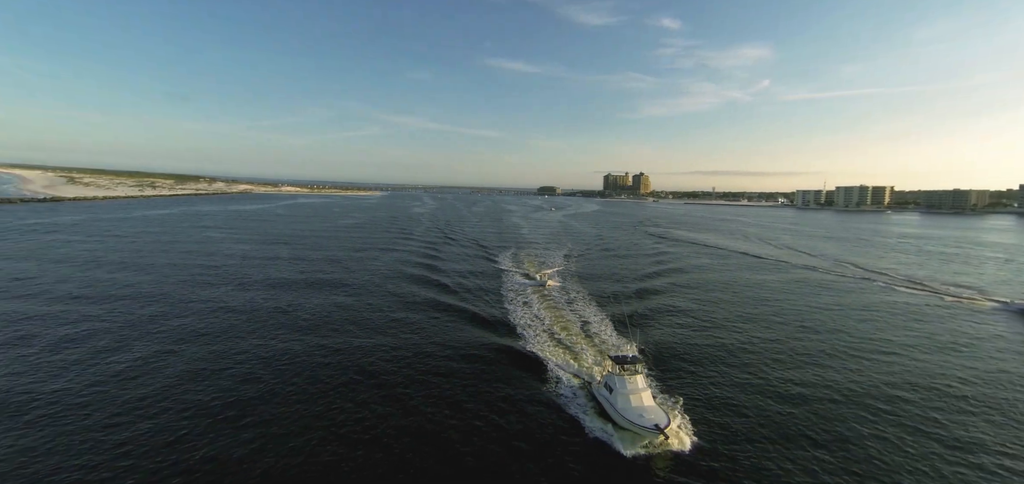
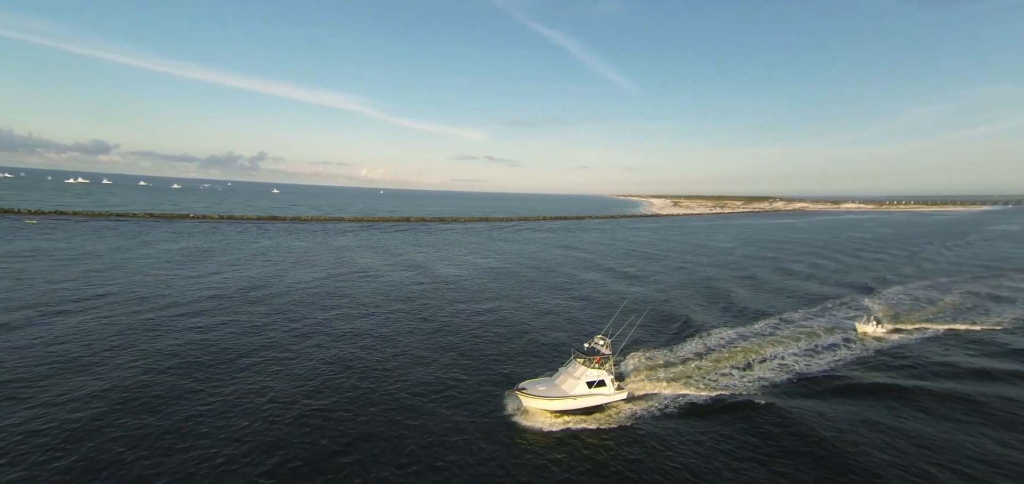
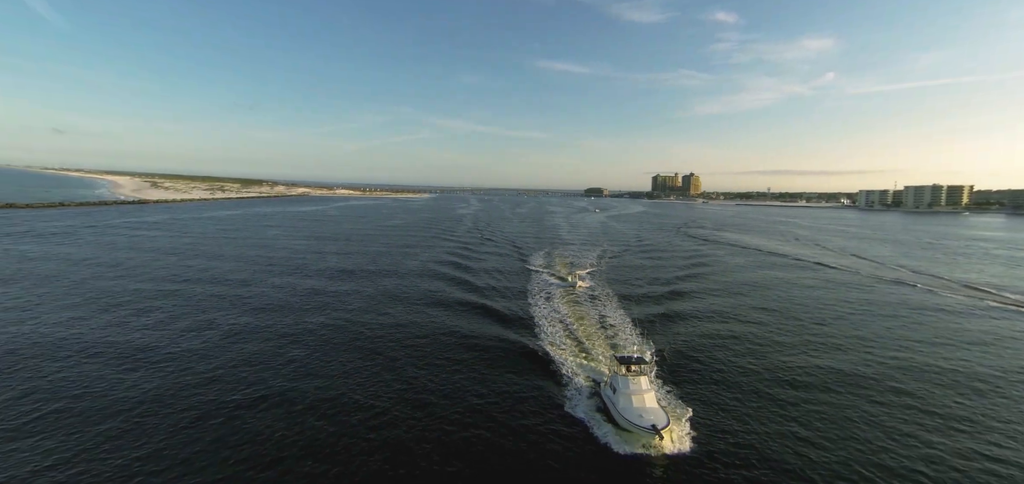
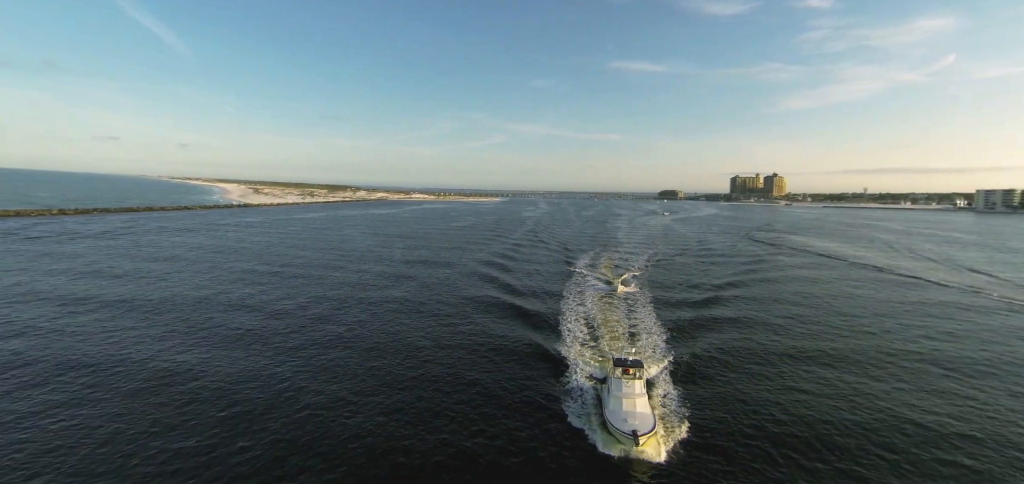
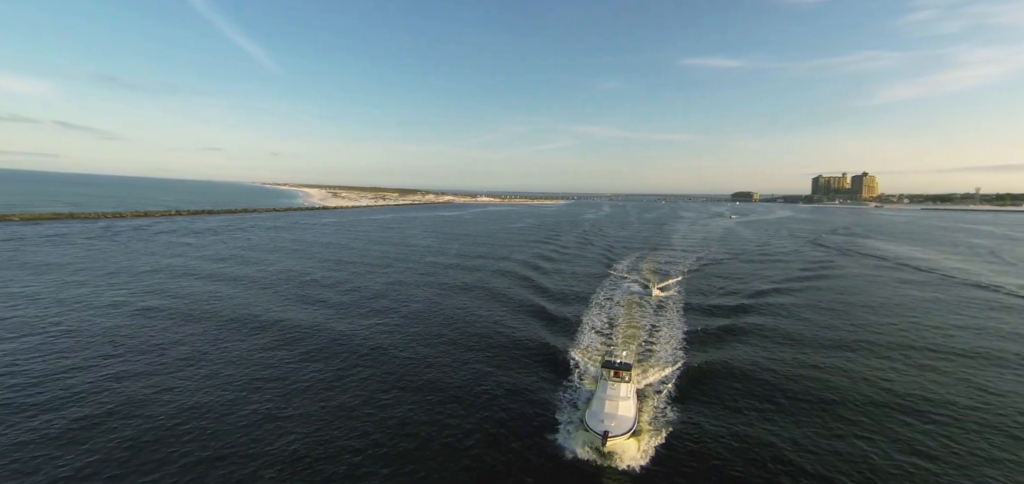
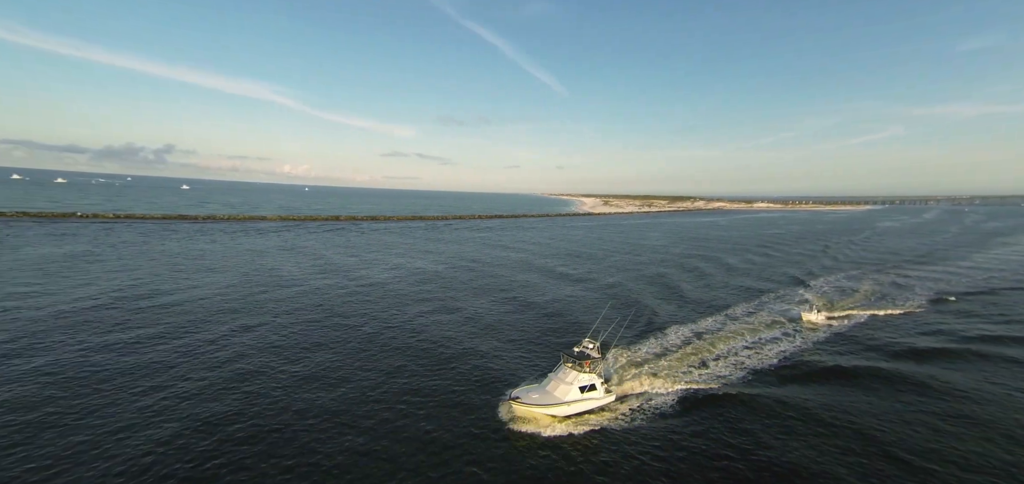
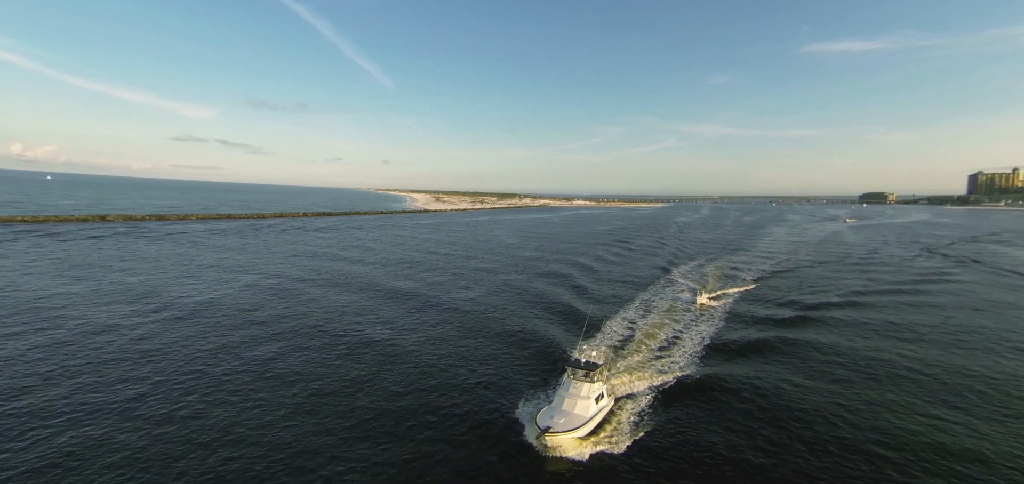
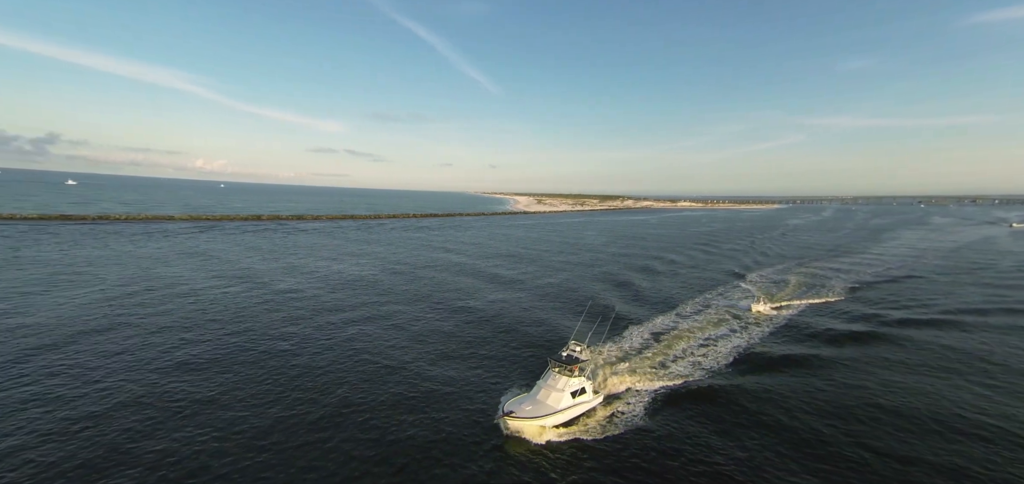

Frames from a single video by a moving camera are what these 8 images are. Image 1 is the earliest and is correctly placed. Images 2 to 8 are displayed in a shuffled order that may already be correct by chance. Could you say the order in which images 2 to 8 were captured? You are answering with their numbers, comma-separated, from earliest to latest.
3, 4, 5, 7, 8, 6, 2
